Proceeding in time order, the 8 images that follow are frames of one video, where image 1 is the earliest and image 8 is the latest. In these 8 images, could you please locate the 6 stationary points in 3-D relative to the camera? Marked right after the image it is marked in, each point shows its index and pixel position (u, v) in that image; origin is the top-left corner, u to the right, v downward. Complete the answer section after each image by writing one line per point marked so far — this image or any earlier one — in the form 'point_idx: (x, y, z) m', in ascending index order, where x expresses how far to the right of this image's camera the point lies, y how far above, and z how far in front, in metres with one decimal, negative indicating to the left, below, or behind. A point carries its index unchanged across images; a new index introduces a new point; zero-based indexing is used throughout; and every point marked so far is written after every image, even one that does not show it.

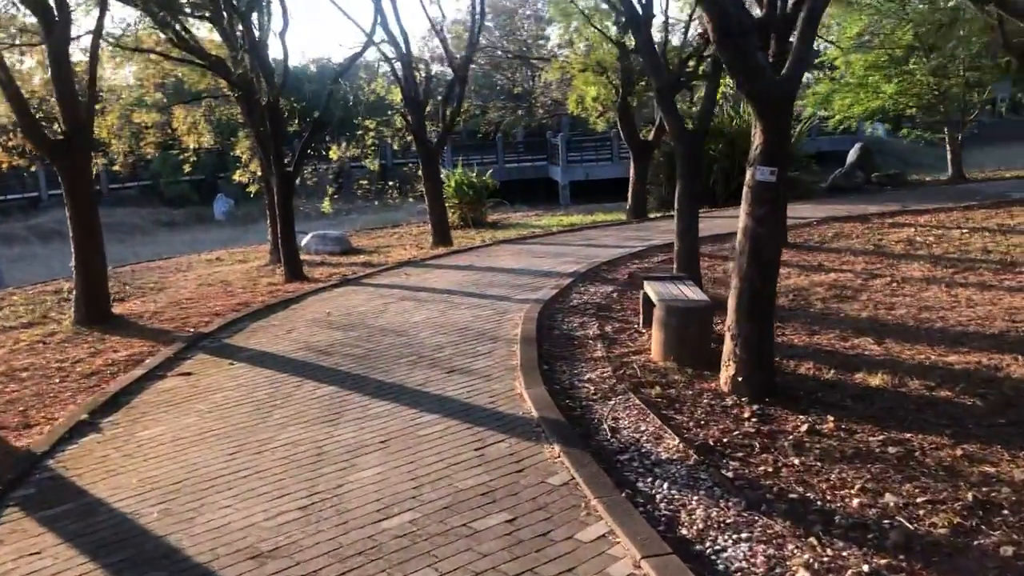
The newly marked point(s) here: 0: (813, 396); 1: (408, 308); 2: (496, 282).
0: (+1.9, -0.7, +6.1) m
1: (-1.1, -0.2, +9.5) m
2: (-0.2, +0.1, +10.8) m
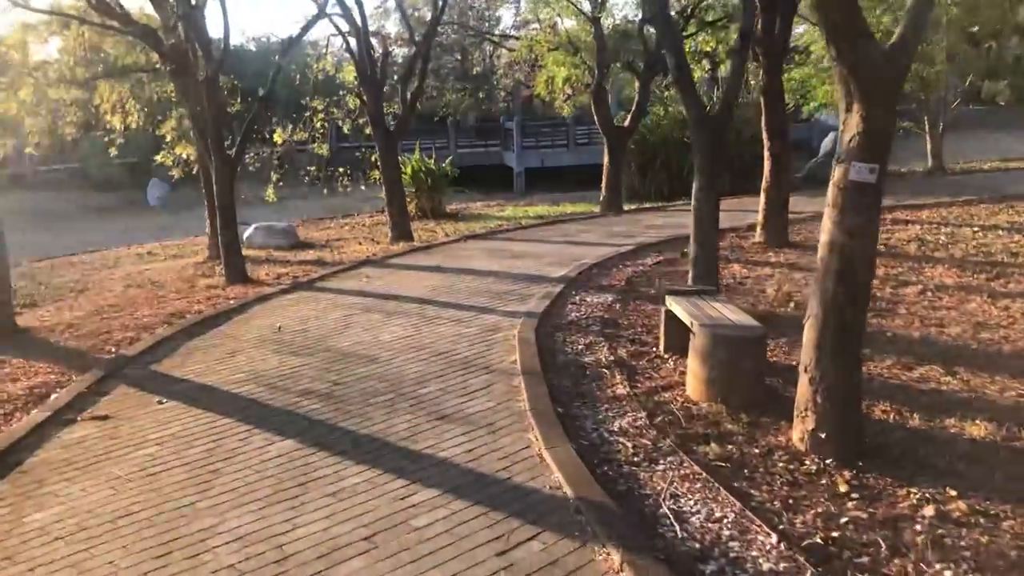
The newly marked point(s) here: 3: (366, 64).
0: (+2.0, -0.9, +4.8) m
1: (-1.2, -0.3, +8.0) m
2: (-0.4, 0.0, +9.4) m
3: (-2.3, +3.5, +14.5) m
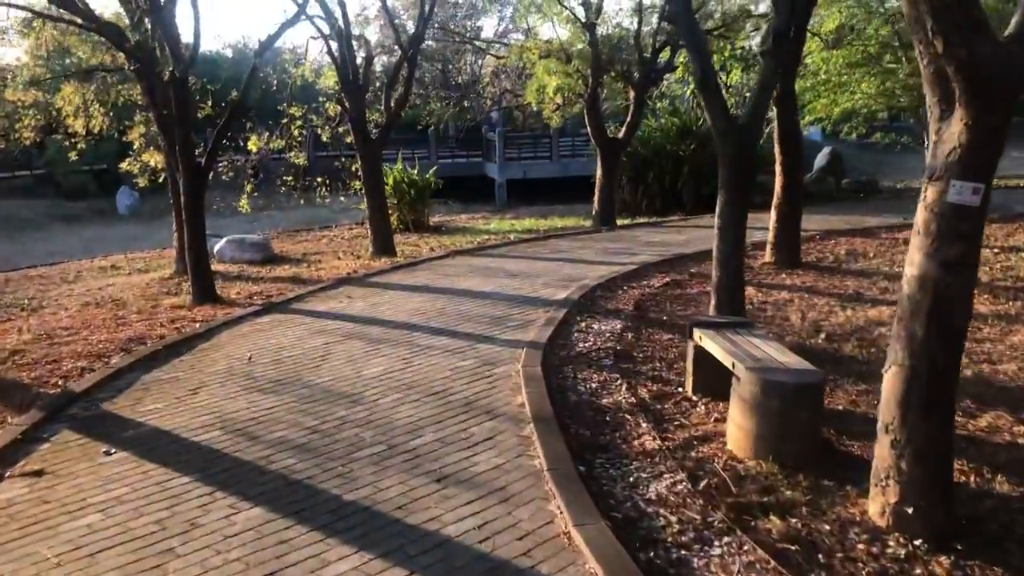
0: (+2.1, -1.1, +3.9) m
1: (-1.2, -0.5, +7.1) m
2: (-0.4, -0.2, +8.5) m
3: (-2.4, +3.2, +13.6) m
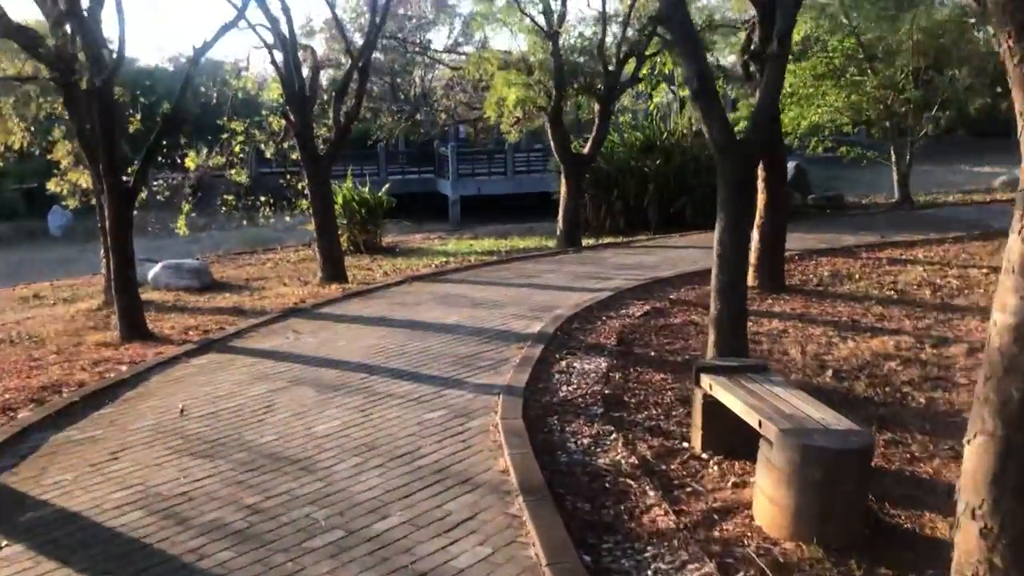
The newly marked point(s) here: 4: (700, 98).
0: (+2.1, -1.2, +3.2) m
1: (-1.3, -0.8, +6.2) m
2: (-0.6, -0.5, +7.6) m
3: (-3.0, +2.8, +12.6) m
4: (+1.2, +1.2, +6.0) m
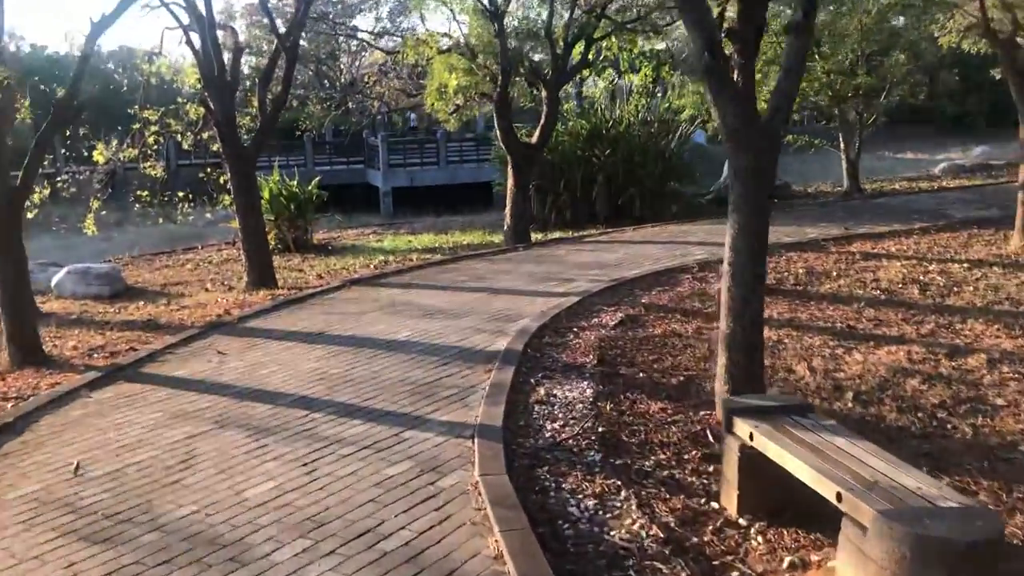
0: (+2.2, -1.3, +2.3) m
1: (-1.5, -0.9, +5.0) m
2: (-0.9, -0.6, +6.4) m
3: (-3.6, +2.7, +11.3) m
4: (+1.1, +1.1, +5.0) m
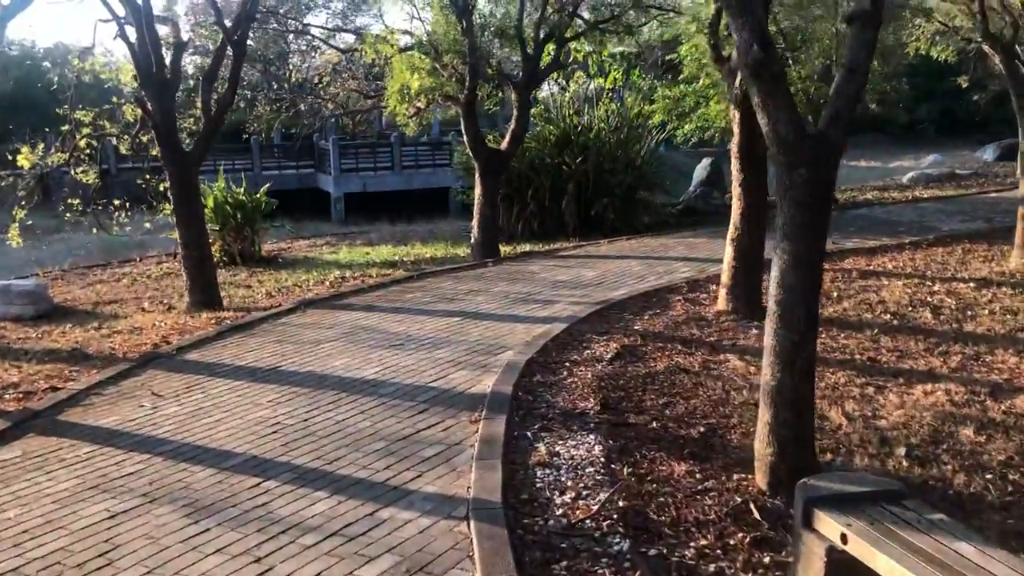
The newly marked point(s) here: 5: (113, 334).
0: (+2.4, -1.5, +1.4) m
1: (-1.4, -1.1, +3.9) m
2: (-0.9, -0.8, +5.4) m
3: (-3.9, +2.5, +10.1) m
4: (+1.1, +0.9, +4.1) m
5: (-3.9, -0.5, +9.2) m
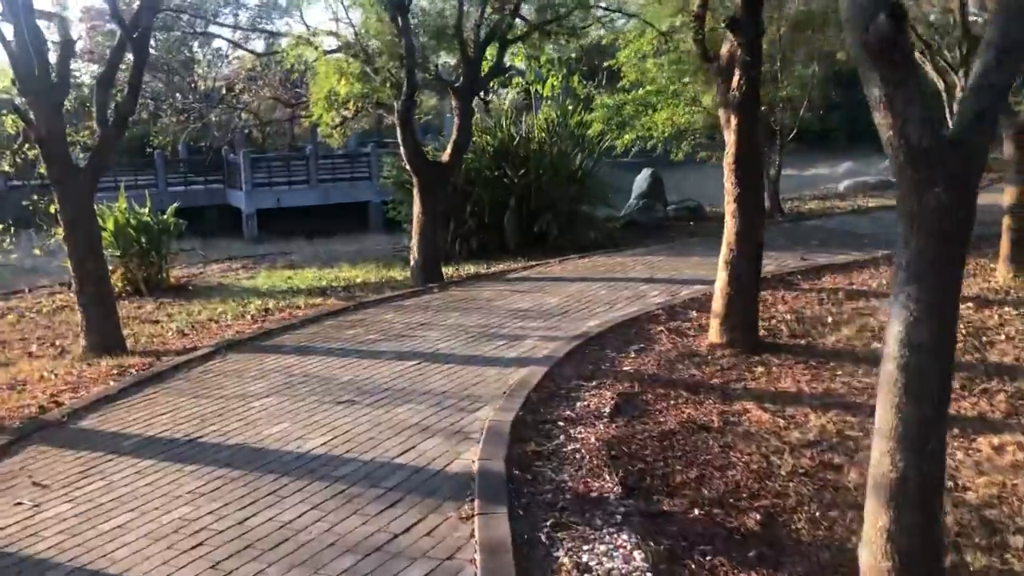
0: (+2.8, -1.7, +0.4) m
1: (-1.3, -1.4, +2.6) m
2: (-0.9, -1.1, +4.1) m
3: (-4.4, +2.1, +8.5) m
4: (+1.2, +0.7, +3.0) m
5: (-4.2, -0.8, +7.5) m
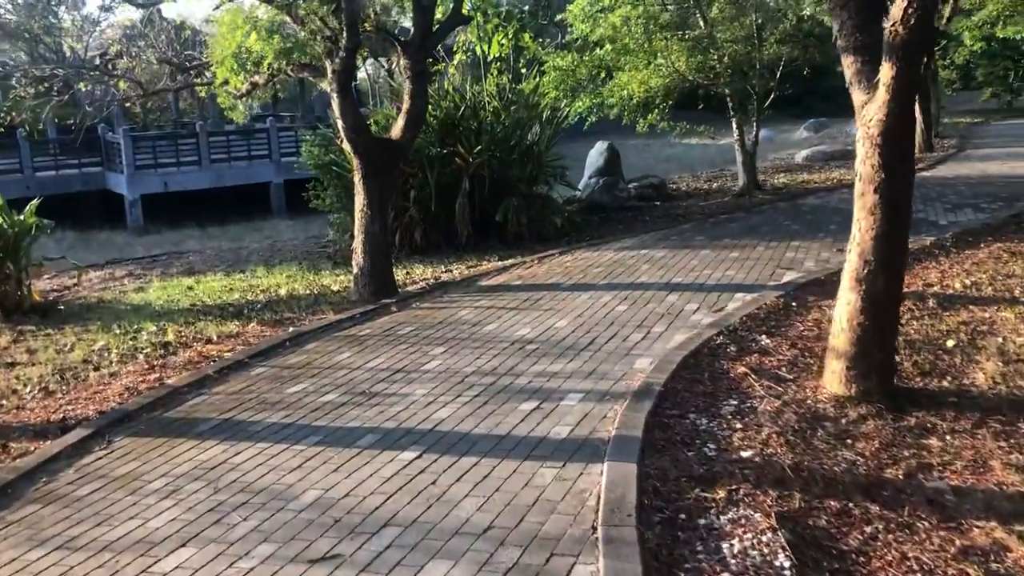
0: (+3.8, -2.0, -1.7) m
1: (-0.5, -1.8, 0.0) m
2: (-0.3, -1.4, +1.6) m
3: (-4.3, +1.8, +5.5) m
4: (+1.8, +0.4, +0.6) m
5: (-4.0, -1.2, +4.6) m
